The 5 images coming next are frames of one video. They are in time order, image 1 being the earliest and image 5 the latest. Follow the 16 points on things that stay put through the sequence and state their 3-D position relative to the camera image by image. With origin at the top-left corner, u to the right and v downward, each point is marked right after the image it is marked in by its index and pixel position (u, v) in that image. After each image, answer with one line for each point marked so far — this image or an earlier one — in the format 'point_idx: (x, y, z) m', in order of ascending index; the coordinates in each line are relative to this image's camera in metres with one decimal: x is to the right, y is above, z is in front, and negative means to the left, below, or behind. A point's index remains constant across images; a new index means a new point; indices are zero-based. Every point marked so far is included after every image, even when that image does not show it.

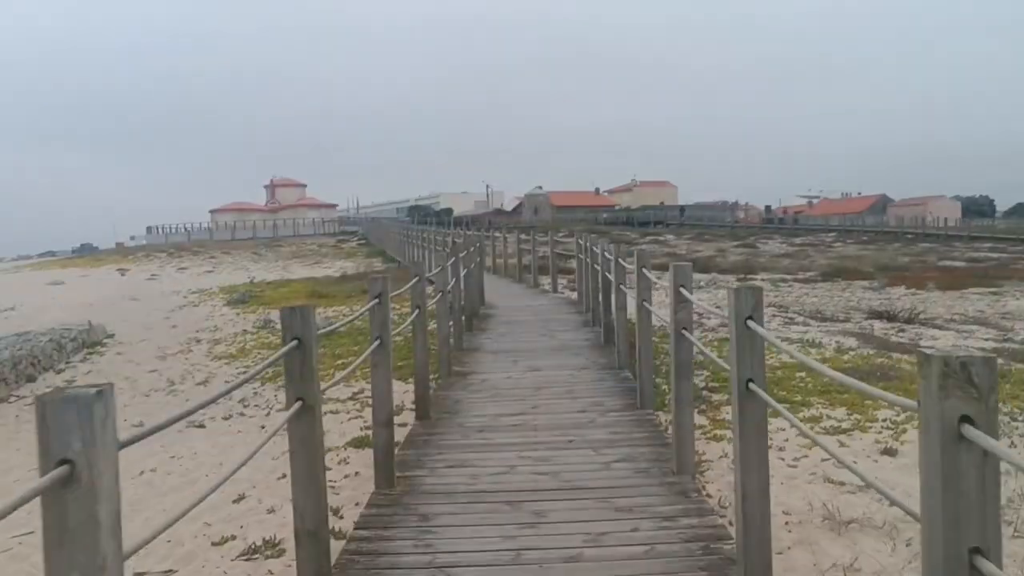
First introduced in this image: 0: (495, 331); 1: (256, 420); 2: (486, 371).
0: (-0.1, -0.4, +8.0) m
1: (-1.6, -0.9, +5.9) m
2: (-0.2, -0.5, +6.0) m
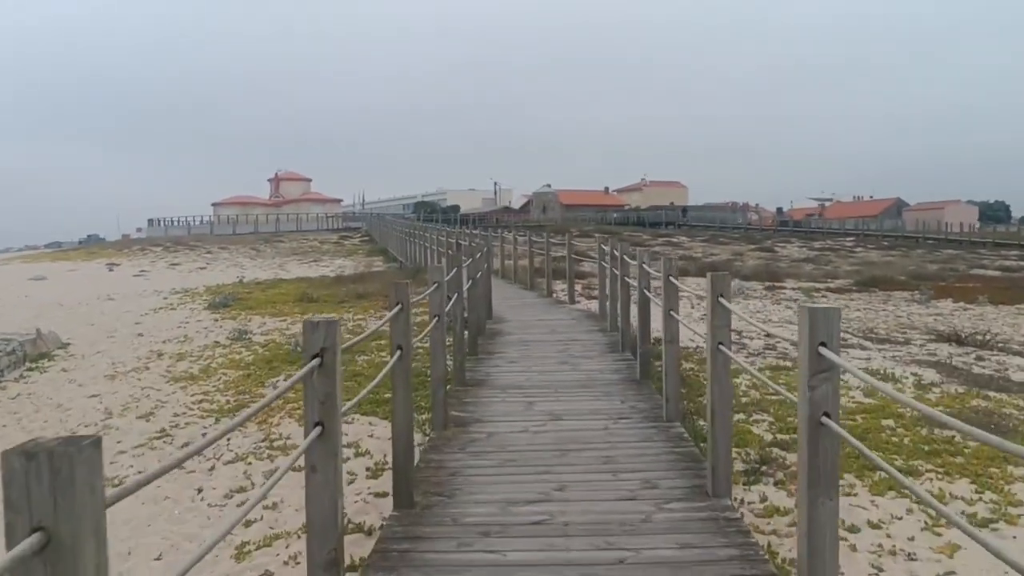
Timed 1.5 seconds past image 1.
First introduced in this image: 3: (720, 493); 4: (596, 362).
0: (0.0, -0.5, +6.6) m
1: (-1.6, -1.0, +4.6) m
2: (-0.1, -0.7, +4.6) m
3: (+0.7, -0.7, +3.3) m
4: (+0.6, -0.5, +6.3) m
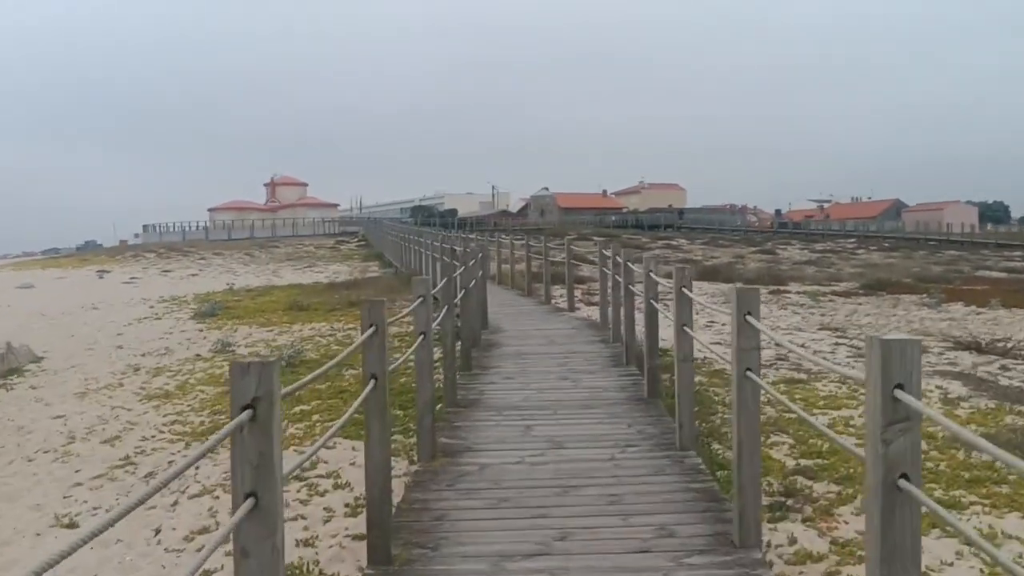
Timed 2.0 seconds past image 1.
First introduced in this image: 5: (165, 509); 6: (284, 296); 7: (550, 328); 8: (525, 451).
0: (-0.1, -0.6, +6.2) m
1: (-1.6, -1.0, +4.1) m
2: (-0.1, -0.7, +4.2) m
3: (+0.7, -0.8, +2.8) m
4: (+0.6, -0.6, +5.8) m
5: (-1.6, -1.0, +4.2) m
6: (-3.7, -0.1, +14.8) m
7: (+0.4, -0.4, +8.8) m
8: (+0.1, -0.7, +4.1) m
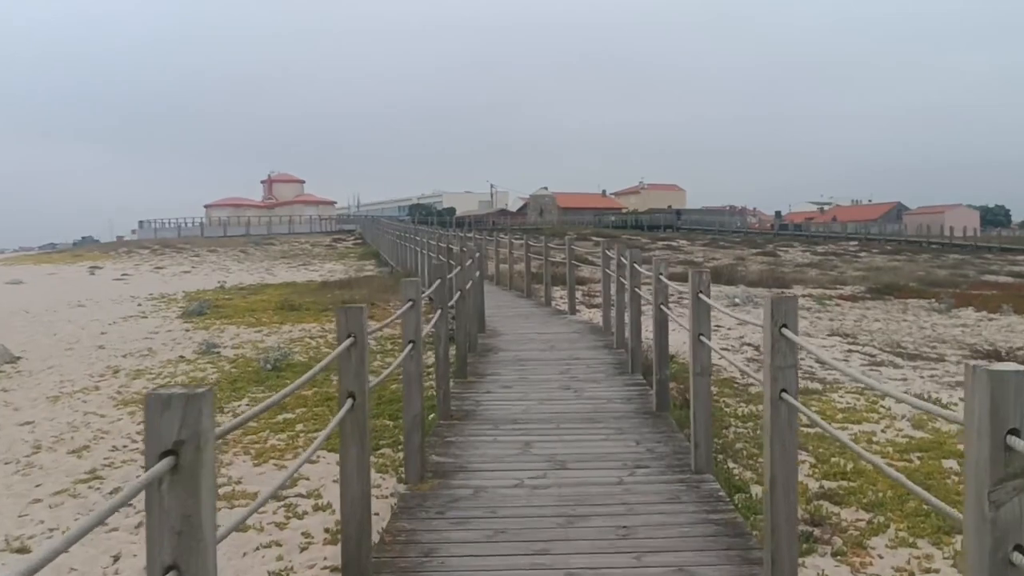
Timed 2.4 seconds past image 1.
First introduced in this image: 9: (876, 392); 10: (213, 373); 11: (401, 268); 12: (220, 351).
0: (-0.1, -0.6, +5.8) m
1: (-1.6, -1.0, +3.7) m
2: (-0.1, -0.7, +3.8) m
3: (+0.7, -0.8, +2.4) m
4: (+0.5, -0.6, +5.4) m
5: (-1.6, -1.0, +3.8) m
6: (-3.7, -0.1, +14.4) m
7: (+0.3, -0.4, +8.4) m
8: (0.0, -0.7, +3.7) m
9: (+2.5, -0.7, +6.4) m
10: (-2.4, -0.7, +7.4) m
11: (-2.1, +0.4, +17.3) m
12: (-2.7, -0.6, +8.6) m
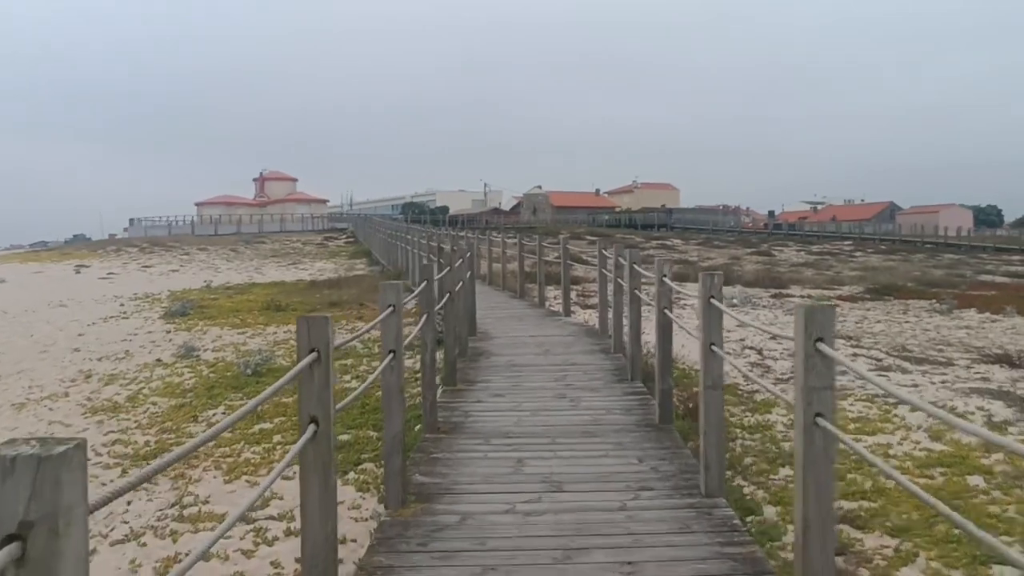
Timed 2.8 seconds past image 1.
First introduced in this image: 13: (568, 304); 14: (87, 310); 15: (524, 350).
0: (-0.1, -0.6, +5.4) m
1: (-1.6, -1.0, +3.3) m
2: (-0.2, -0.8, +3.5) m
3: (+0.7, -0.8, +2.1) m
4: (+0.5, -0.6, +5.1) m
5: (-1.6, -1.0, +3.5) m
6: (-3.8, -0.1, +14.0) m
7: (+0.3, -0.4, +8.1) m
8: (0.0, -0.8, +3.4) m
9: (+2.5, -0.7, +6.0) m
10: (-2.5, -0.7, +7.1) m
11: (-2.2, +0.4, +16.9) m
12: (-2.8, -0.6, +8.2) m
13: (+0.6, -0.2, +9.5) m
14: (-6.1, -0.3, +13.2) m
15: (+0.1, -0.5, +7.0) m
